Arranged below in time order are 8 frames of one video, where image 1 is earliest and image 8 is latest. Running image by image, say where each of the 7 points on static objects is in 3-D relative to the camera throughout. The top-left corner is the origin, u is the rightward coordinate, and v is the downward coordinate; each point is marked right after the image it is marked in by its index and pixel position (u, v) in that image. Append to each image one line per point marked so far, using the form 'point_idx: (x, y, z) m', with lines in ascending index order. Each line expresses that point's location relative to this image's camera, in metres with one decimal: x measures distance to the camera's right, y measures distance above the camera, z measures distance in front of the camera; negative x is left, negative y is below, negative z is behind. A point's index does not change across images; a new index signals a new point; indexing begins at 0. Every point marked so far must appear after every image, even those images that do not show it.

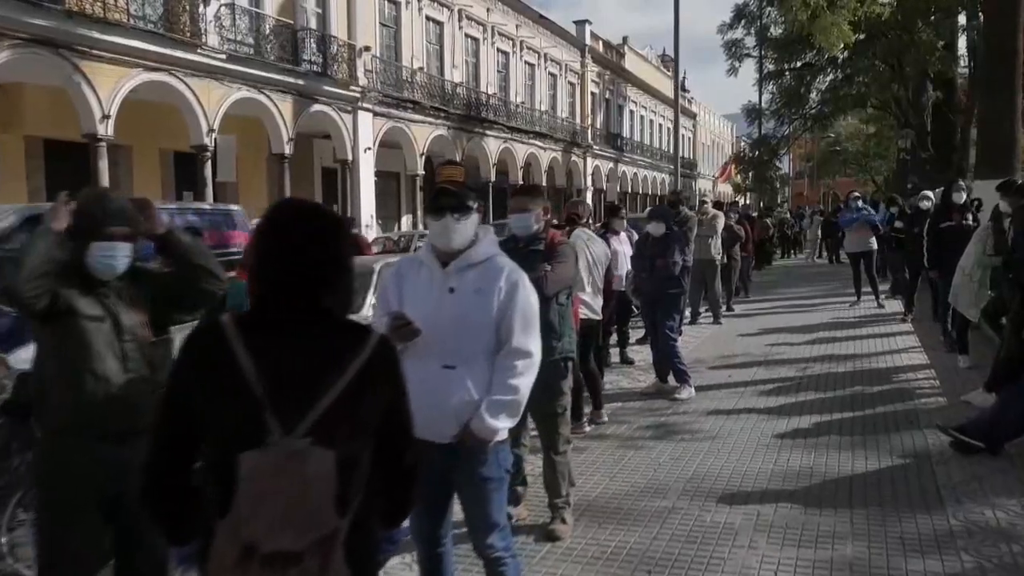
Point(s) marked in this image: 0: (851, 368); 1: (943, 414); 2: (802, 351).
0: (+3.6, -0.9, +9.6) m
1: (+3.5, -1.0, +7.3) m
2: (+3.6, -0.8, +10.9) m
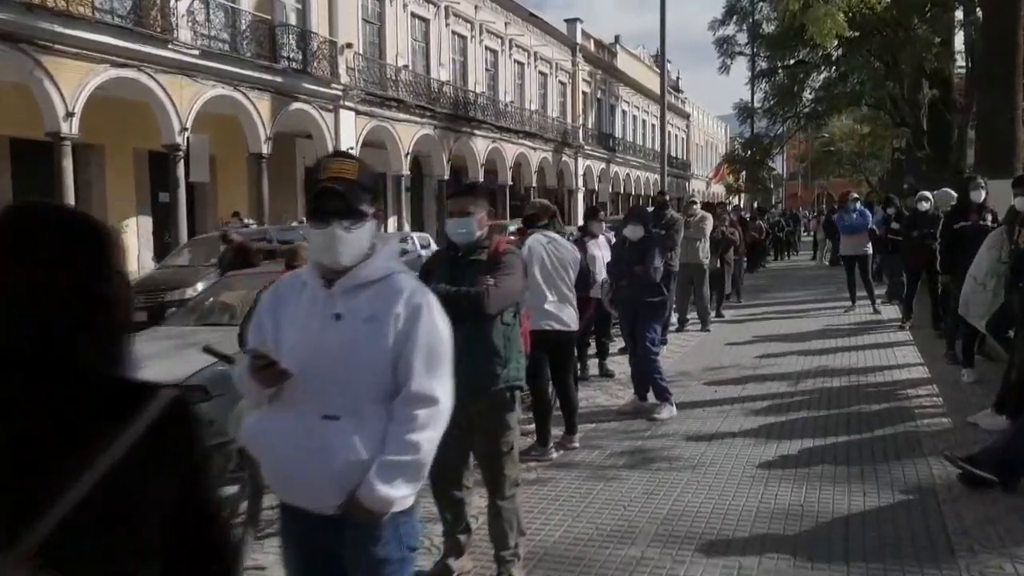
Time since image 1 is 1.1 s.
0: (+3.3, -1.0, +8.9) m
1: (+3.2, -1.1, +6.6) m
2: (+3.3, -0.9, +10.2) m
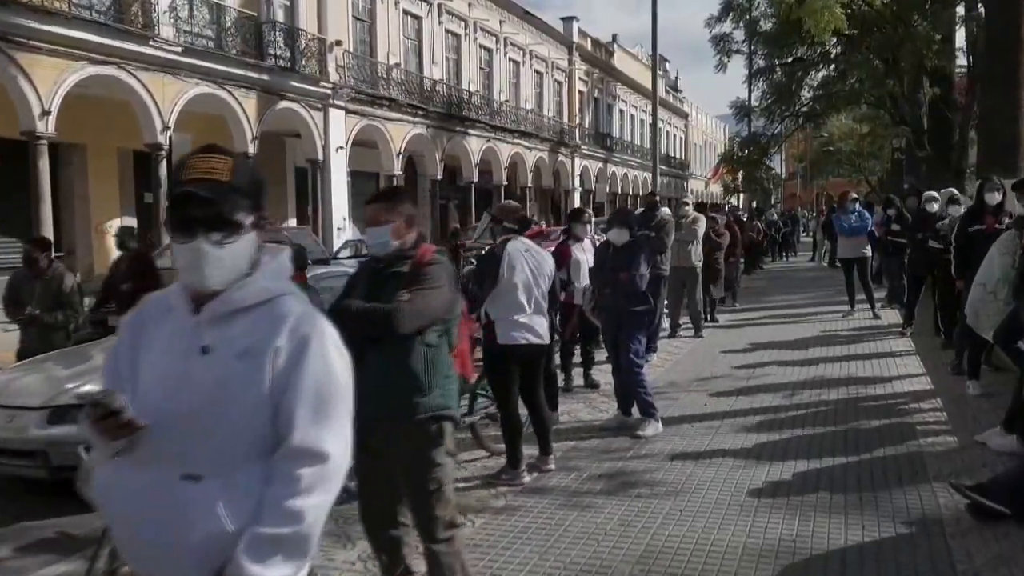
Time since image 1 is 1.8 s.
0: (+3.1, -1.0, +8.4) m
1: (+3.0, -1.2, +6.1) m
2: (+3.0, -0.9, +9.7) m
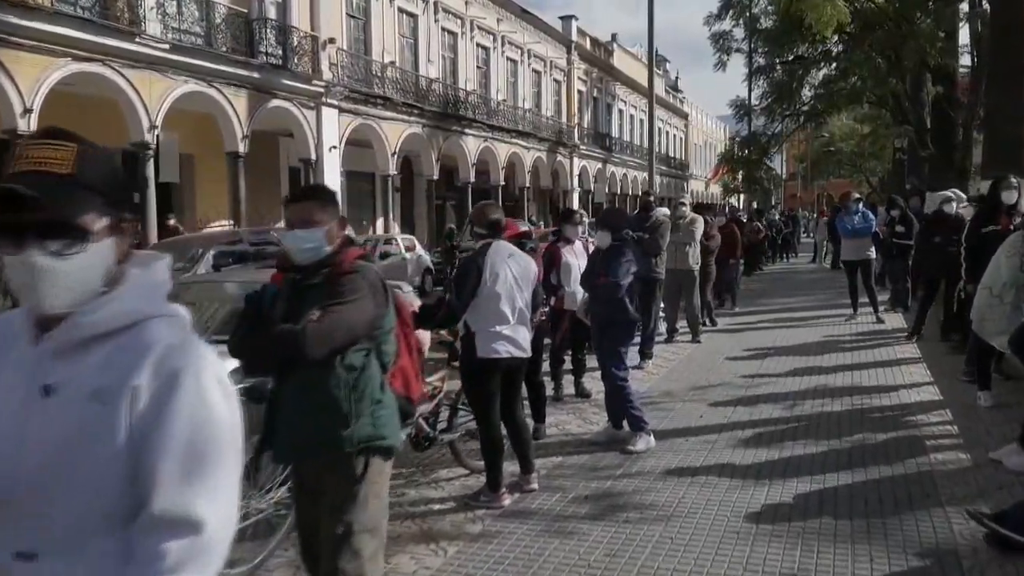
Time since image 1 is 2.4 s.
0: (+3.0, -1.1, +7.9) m
1: (+2.9, -1.2, +5.6) m
2: (+2.9, -1.0, +9.3) m
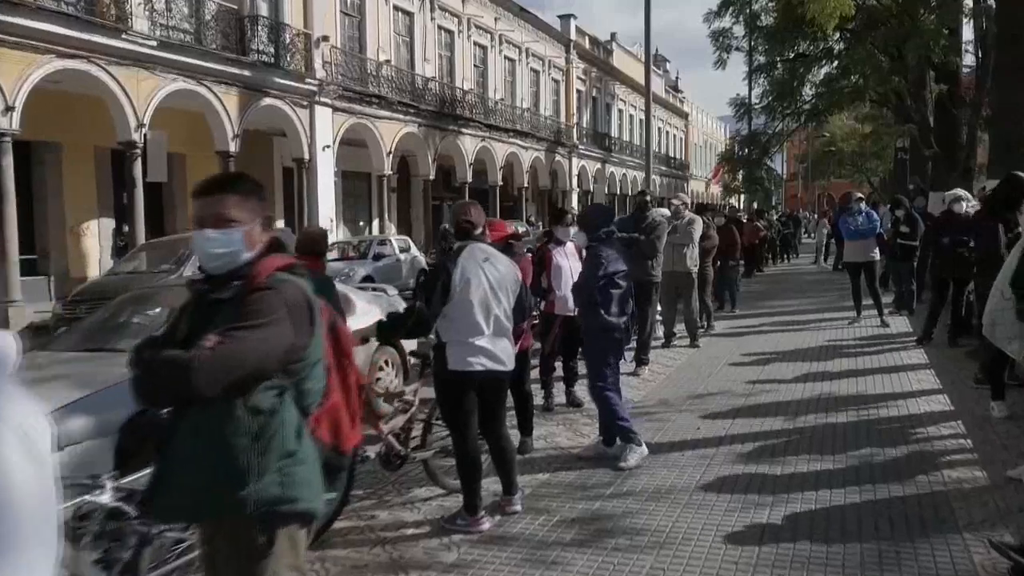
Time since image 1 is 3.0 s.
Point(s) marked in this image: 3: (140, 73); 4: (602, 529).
0: (+2.9, -1.1, +7.5) m
1: (+2.7, -1.3, +5.2) m
2: (+2.8, -1.0, +8.9) m
3: (-8.1, +4.7, +19.5) m
4: (+0.5, -1.4, +5.1) m
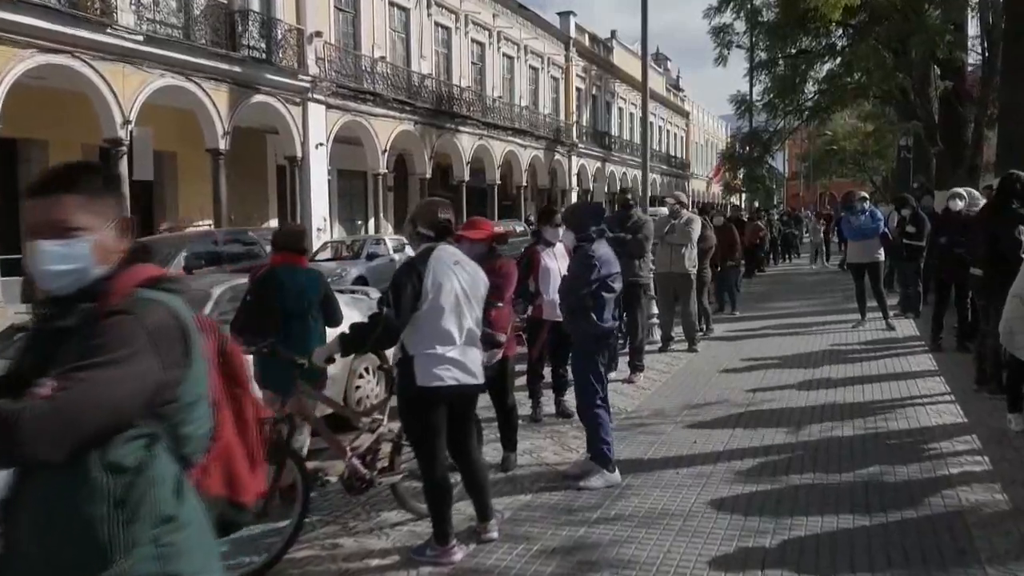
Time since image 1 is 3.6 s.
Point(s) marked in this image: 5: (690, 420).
0: (+2.7, -1.1, +7.0) m
1: (+2.6, -1.3, +4.7) m
2: (+2.7, -1.0, +8.4) m
3: (-8.2, +4.7, +19.0) m
4: (+0.4, -1.4, +4.6) m
5: (+1.5, -1.1, +7.7) m
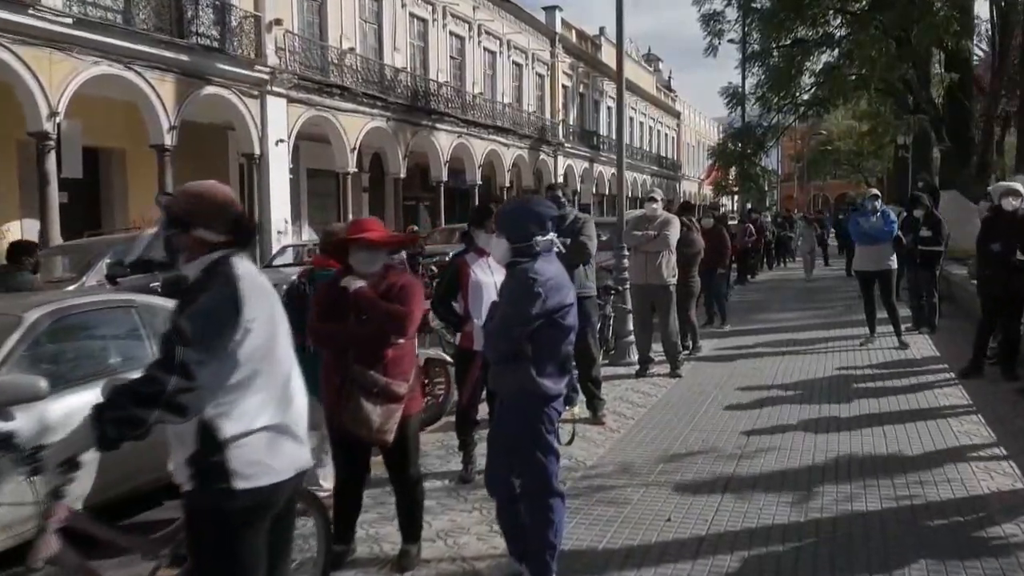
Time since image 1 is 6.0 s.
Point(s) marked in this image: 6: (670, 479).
0: (+2.2, -1.3, +5.3) m
1: (+2.1, -1.4, +3.0) m
2: (+2.2, -1.2, +6.6) m
3: (-8.8, +4.5, +17.2) m
4: (-0.1, -1.5, +2.8) m
5: (+1.0, -1.3, +5.9) m
6: (+1.0, -1.3, +6.0) m
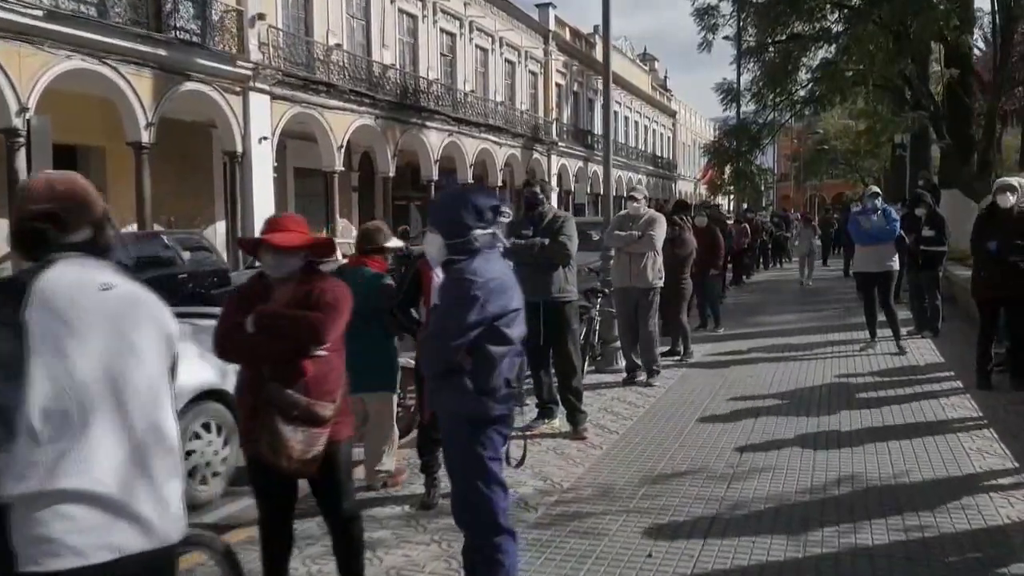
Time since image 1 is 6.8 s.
0: (+2.0, -1.3, +4.7) m
1: (+1.9, -1.5, +2.4) m
2: (+1.9, -1.2, +6.1) m
3: (-9.1, +4.5, +16.6) m
4: (-0.3, -1.6, +2.2) m
5: (+0.8, -1.3, +5.3) m
6: (+0.8, -1.3, +5.4) m
